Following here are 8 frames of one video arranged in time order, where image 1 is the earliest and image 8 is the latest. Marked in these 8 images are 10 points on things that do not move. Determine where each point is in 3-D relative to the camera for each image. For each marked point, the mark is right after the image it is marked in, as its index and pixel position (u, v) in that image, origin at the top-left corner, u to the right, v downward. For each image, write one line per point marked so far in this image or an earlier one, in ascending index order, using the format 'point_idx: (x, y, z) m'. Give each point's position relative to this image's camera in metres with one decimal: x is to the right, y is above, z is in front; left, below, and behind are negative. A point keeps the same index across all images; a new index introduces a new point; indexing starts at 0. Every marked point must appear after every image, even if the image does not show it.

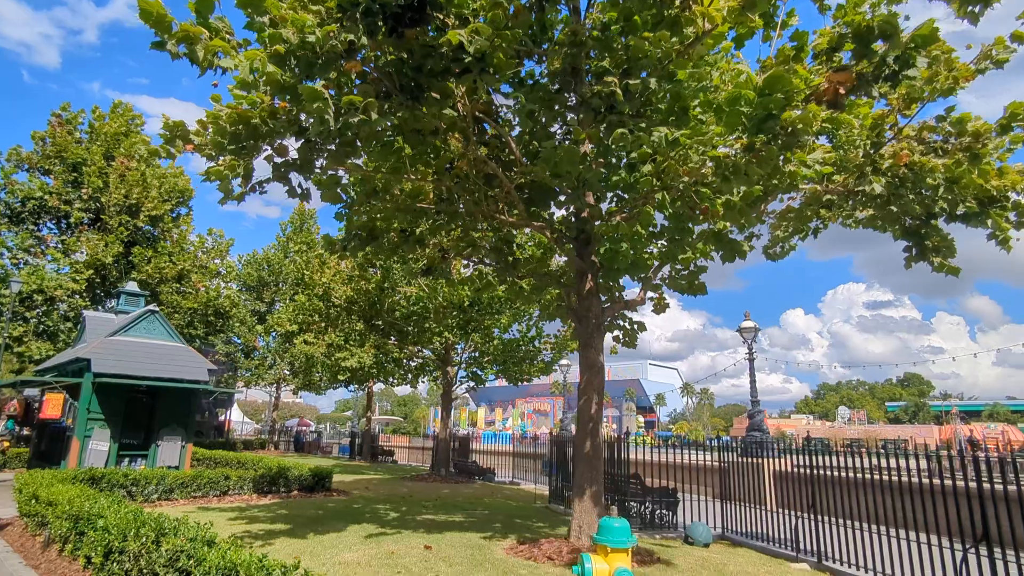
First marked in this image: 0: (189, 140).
0: (-3.1, +1.4, +5.9) m
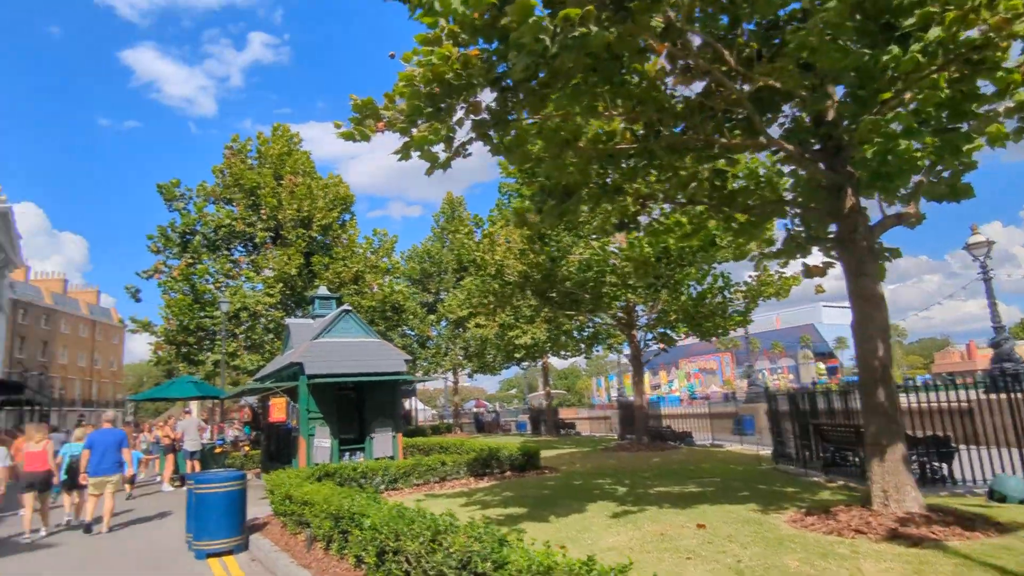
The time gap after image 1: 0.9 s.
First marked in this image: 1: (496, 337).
0: (-1.2, +1.5, +5.6) m
1: (-0.6, -1.6, +20.1) m
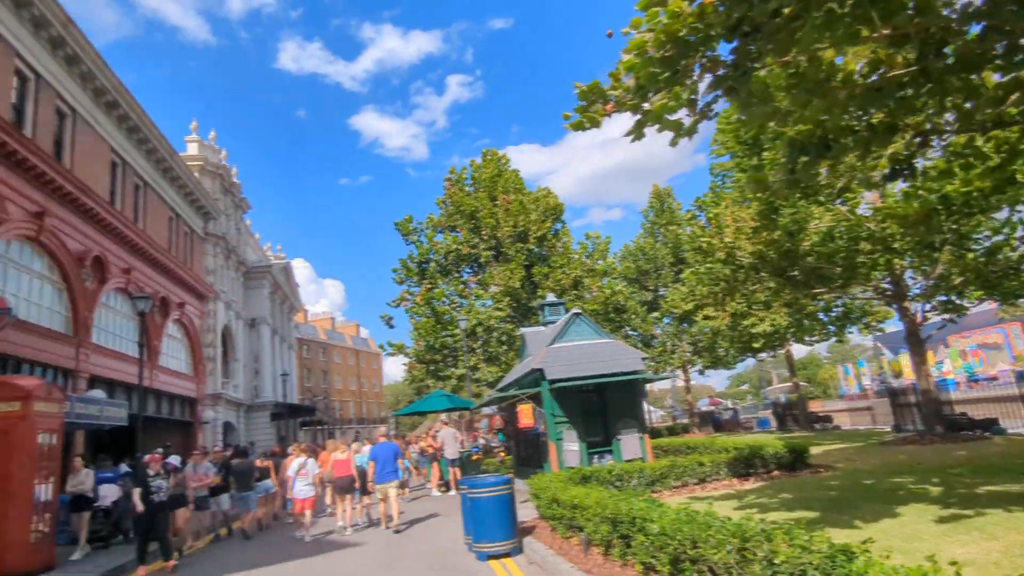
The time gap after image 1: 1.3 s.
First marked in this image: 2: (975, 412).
0: (+0.8, +1.6, +5.3) m
1: (+6.6, -1.2, +18.7) m
2: (+14.0, -3.8, +18.6) m
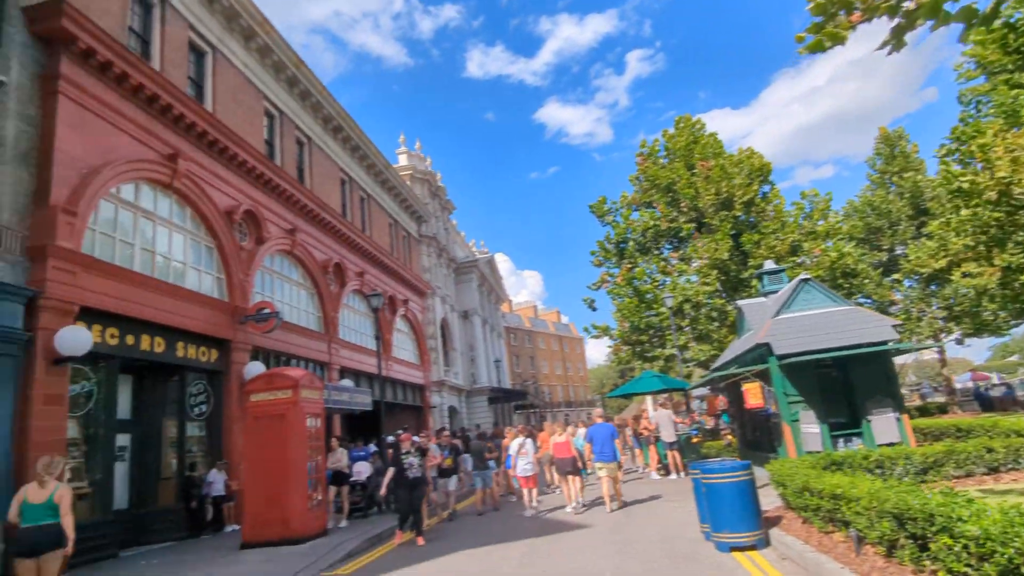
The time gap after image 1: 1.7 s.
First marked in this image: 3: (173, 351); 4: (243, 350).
0: (+2.4, +2.0, +4.4) m
1: (+12.2, +0.1, +15.4) m
2: (+19.5, -1.9, +13.0) m
3: (-7.9, -1.5, +14.4) m
4: (-7.3, -1.7, +16.7) m
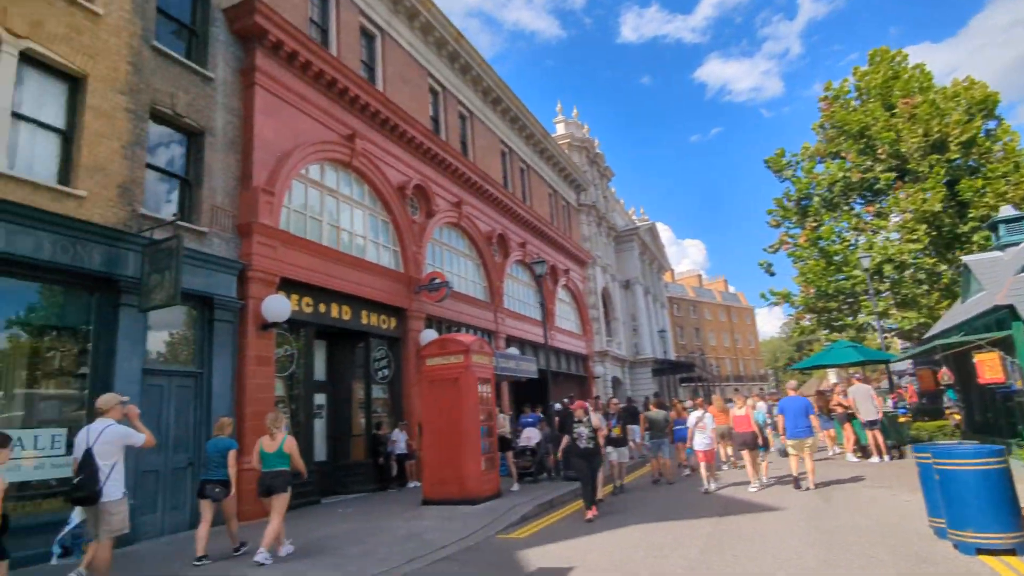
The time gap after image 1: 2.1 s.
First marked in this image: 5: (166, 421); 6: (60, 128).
0: (+3.5, +2.3, +3.1) m
1: (+15.8, +1.1, +11.3) m
2: (+22.3, -0.9, +7.3) m
3: (-3.9, -0.8, +15.5) m
4: (-2.7, -0.9, +17.6) m
5: (-5.9, -2.3, +10.6) m
6: (-7.3, +2.6, +9.9) m
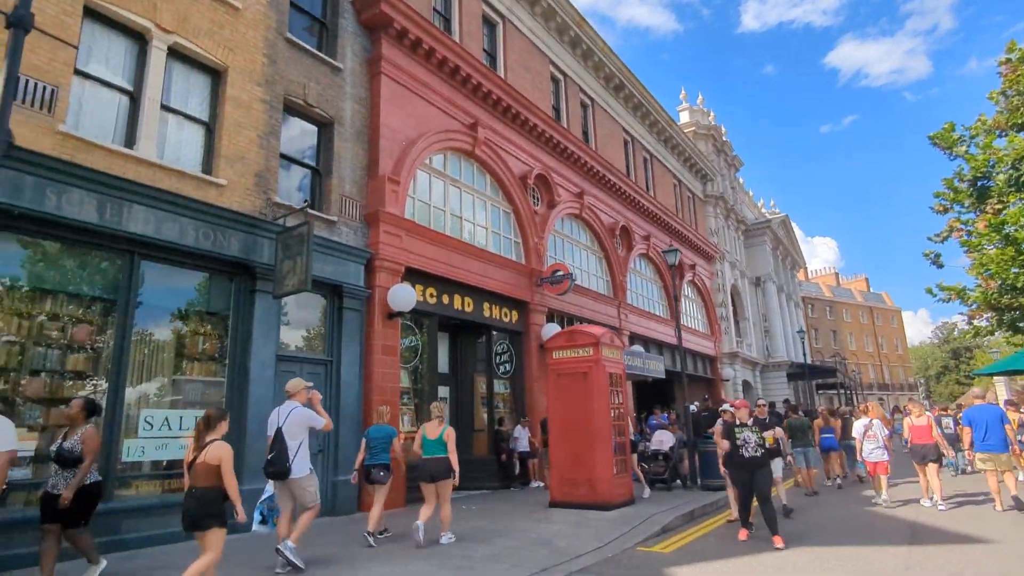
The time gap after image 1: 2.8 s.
0: (+4.3, +2.6, +1.6) m
1: (+17.9, +1.3, +7.5) m
2: (+23.5, -0.7, +2.3) m
3: (-0.8, -0.6, +15.1) m
4: (+0.8, -0.6, +17.0) m
5: (-3.7, -2.1, +10.7) m
6: (-5.1, +2.8, +10.2) m
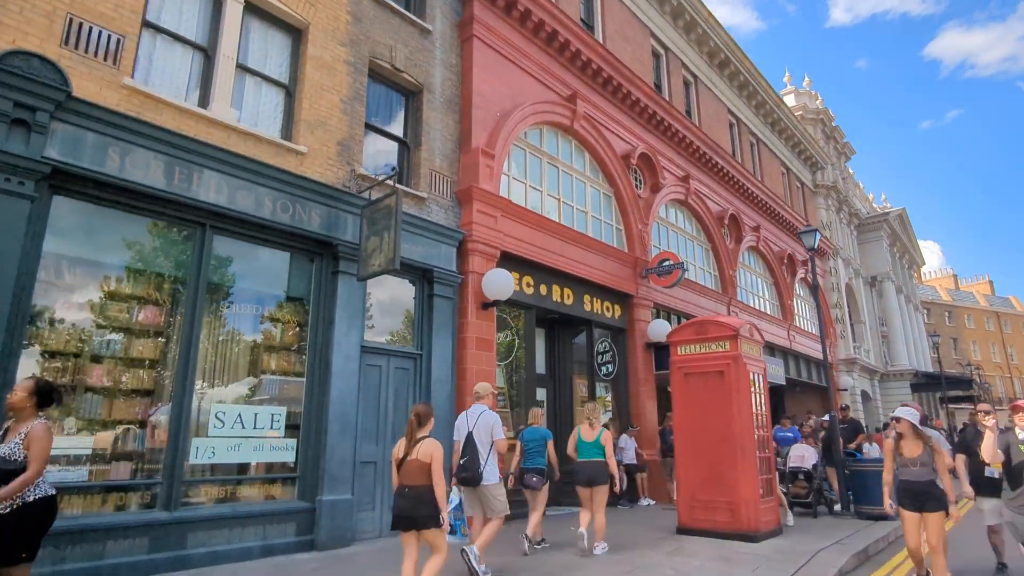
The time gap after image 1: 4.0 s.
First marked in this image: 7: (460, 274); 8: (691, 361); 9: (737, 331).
0: (+4.9, +3.0, -0.6) m
1: (+19.1, +1.7, +3.6) m
2: (+24.1, -0.2, -2.1) m
3: (+1.5, -0.4, +13.4) m
4: (+3.3, -0.5, +15.1) m
5: (-1.9, -1.8, +9.3) m
6: (-3.4, +3.1, +9.2) m
7: (-0.9, +0.2, +10.7) m
8: (+2.7, -1.1, +9.3) m
9: (+3.3, -0.6, +9.0) m
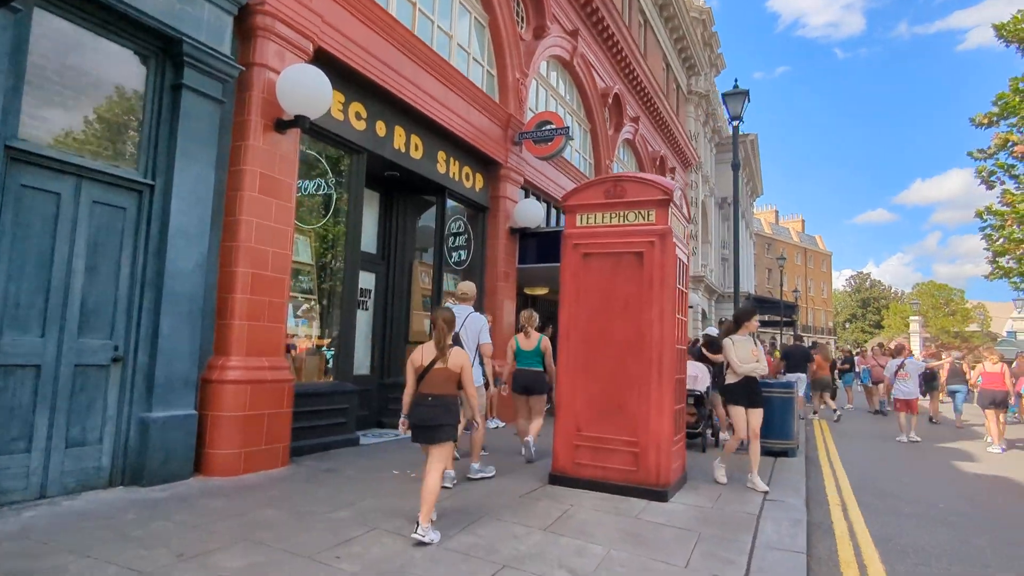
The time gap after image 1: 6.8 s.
0: (+5.8, +2.9, -3.2) m
1: (+18.3, +1.3, +4.6) m
2: (+24.3, -1.8, +0.6) m
3: (-1.3, +2.0, +9.7) m
4: (0.0, +2.0, +11.8) m
5: (-3.7, +0.2, +5.1) m
6: (-4.6, +5.0, +3.9) m
7: (-2.9, +2.3, +6.4) m
8: (+0.8, +0.5, +6.2) m
9: (+1.5, +0.9, +6.0) m
